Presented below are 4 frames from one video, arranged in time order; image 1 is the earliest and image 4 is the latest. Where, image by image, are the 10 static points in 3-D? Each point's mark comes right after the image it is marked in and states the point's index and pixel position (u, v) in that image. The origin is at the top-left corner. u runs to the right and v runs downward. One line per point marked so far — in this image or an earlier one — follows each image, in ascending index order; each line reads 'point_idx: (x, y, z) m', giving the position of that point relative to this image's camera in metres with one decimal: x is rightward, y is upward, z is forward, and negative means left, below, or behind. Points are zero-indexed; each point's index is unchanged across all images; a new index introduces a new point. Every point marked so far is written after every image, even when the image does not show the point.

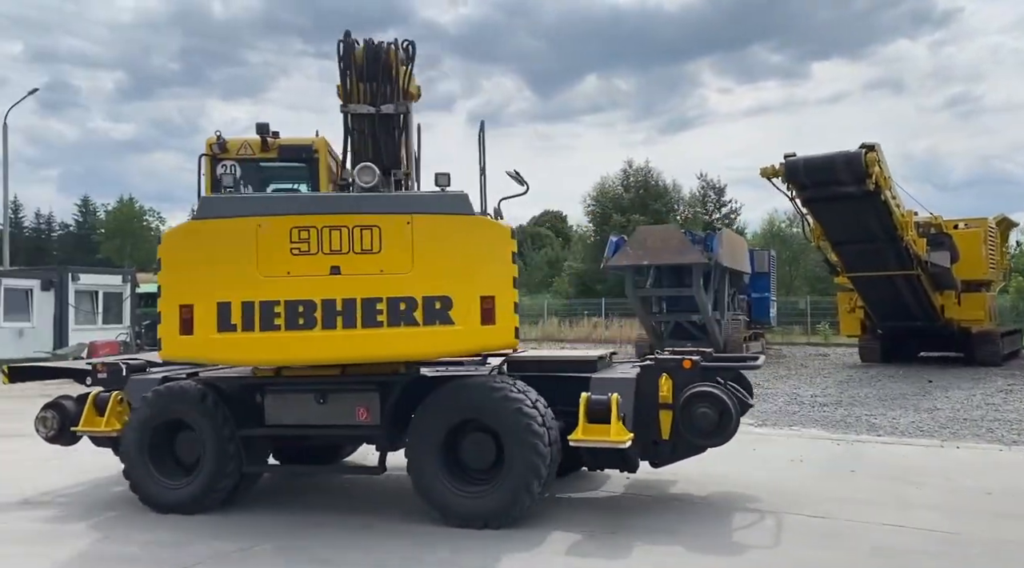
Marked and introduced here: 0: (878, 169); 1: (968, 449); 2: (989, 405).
0: (+7.9, +2.5, +19.3) m
1: (+7.4, -2.7, +14.5) m
2: (+9.9, -2.5, +18.5) m
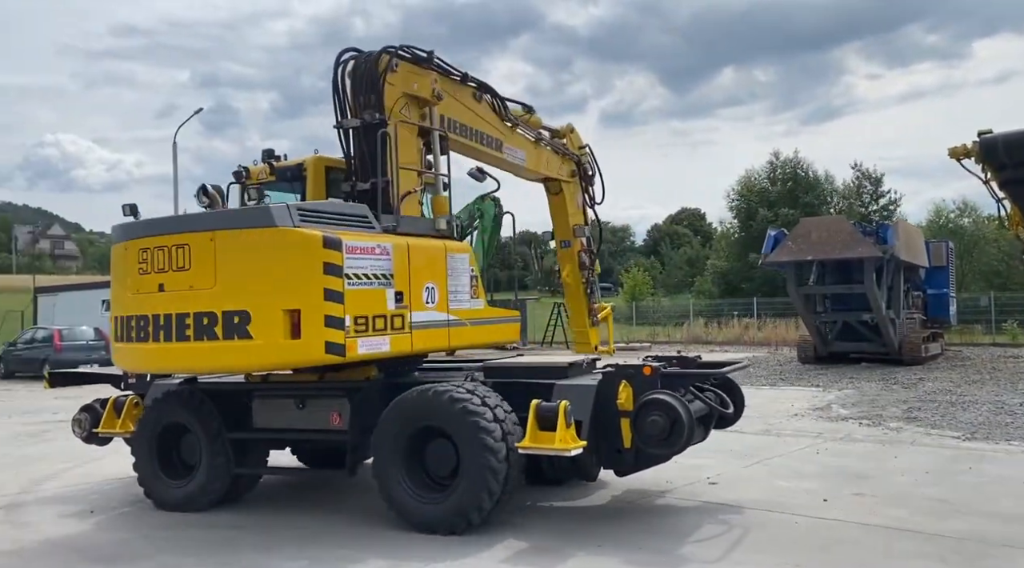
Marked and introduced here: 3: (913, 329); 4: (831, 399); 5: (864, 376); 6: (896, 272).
0: (+11.0, +2.7, +16.3) m
1: (+9.8, -2.5, +11.6) m
2: (+12.9, -2.3, +15.3) m
3: (+8.2, -0.9, +18.5) m
4: (+5.5, -2.0, +15.6) m
5: (+6.3, -1.7, +16.4) m
6: (+8.4, +0.3, +19.4) m
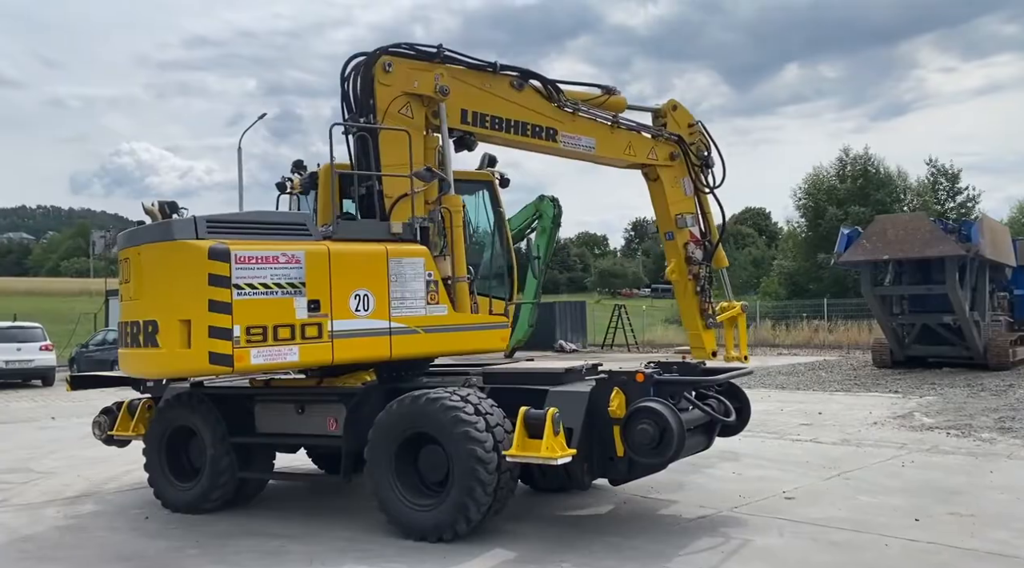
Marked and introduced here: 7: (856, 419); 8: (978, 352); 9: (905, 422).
0: (+11.9, +2.7, +14.7) m
1: (+10.5, -2.4, +10.1) m
2: (+13.8, -2.2, +13.5) m
3: (+9.3, -0.9, +17.1) m
4: (+6.5, -2.0, +14.3) m
5: (+7.4, -1.7, +15.1) m
6: (+9.6, +0.3, +17.9) m
7: (+5.0, -2.0, +12.8) m
8: (+9.1, -1.3, +17.3) m
9: (+5.6, -2.0, +12.7) m
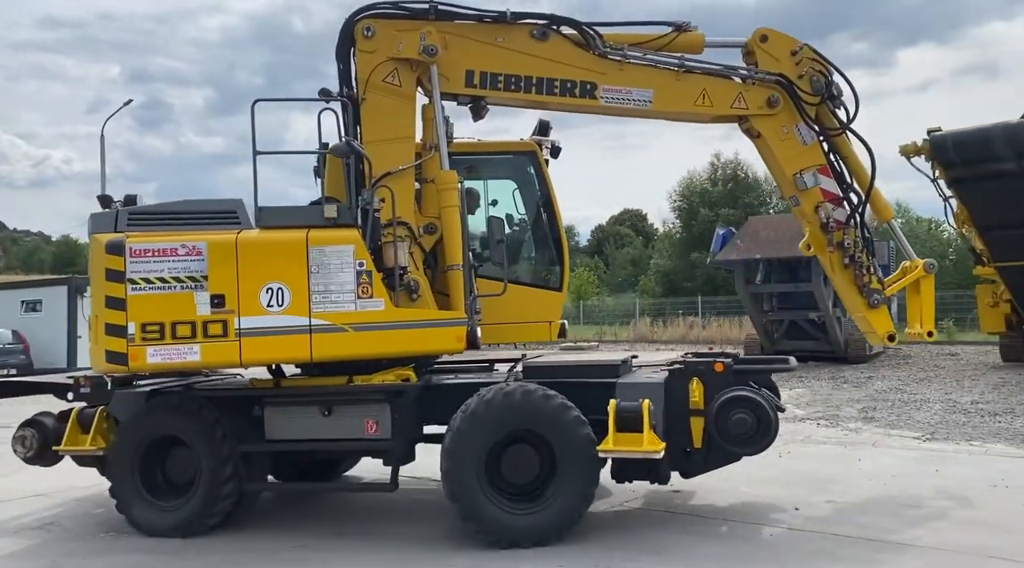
0: (+10.2, +2.7, +16.6) m
1: (+9.4, -2.4, +11.9) m
2: (+12.2, -2.2, +15.7) m
3: (+7.3, -0.9, +18.6) m
4: (+4.9, -2.0, +15.5) m
5: (+5.6, -1.7, +16.4) m
6: (+7.5, +0.3, +19.5) m
7: (+3.5, -1.9, +13.8) m
8: (+7.1, -1.3, +18.8) m
9: (+4.2, -1.9, +13.8) m
